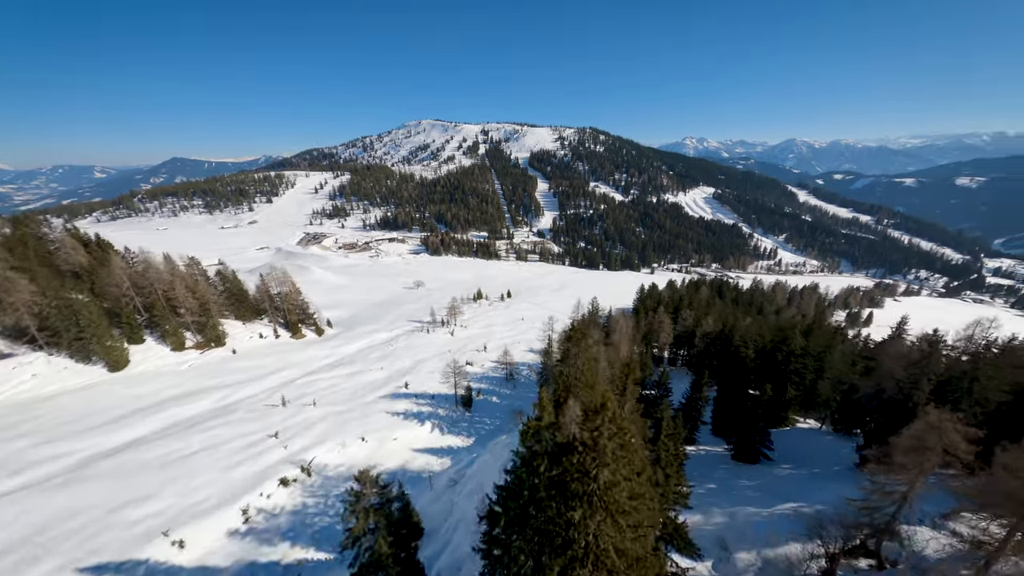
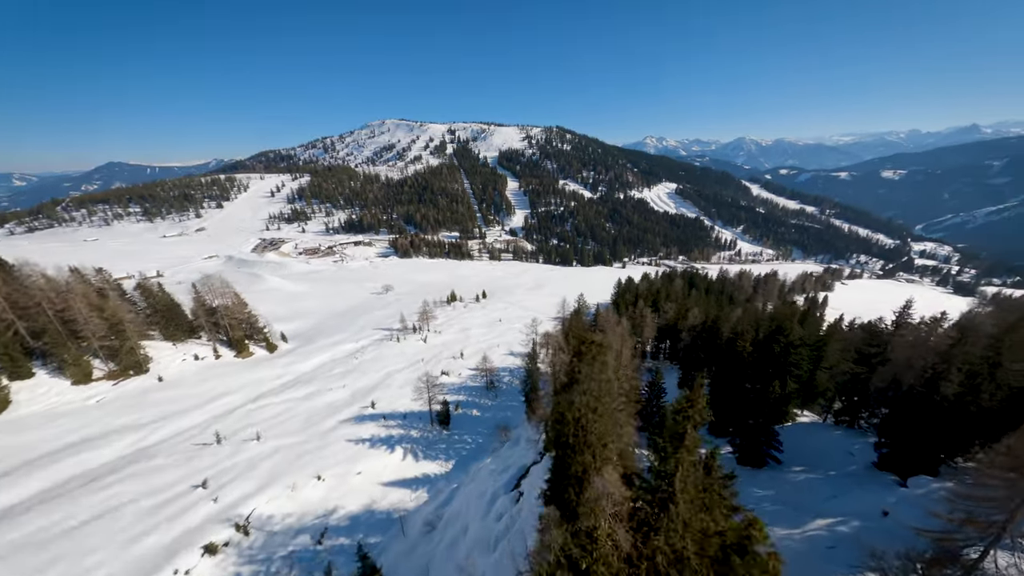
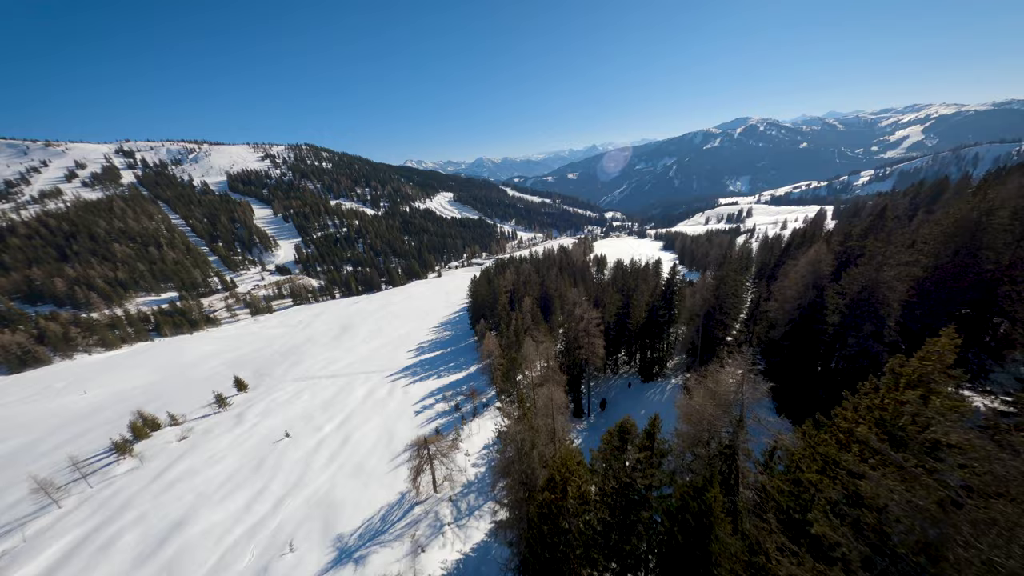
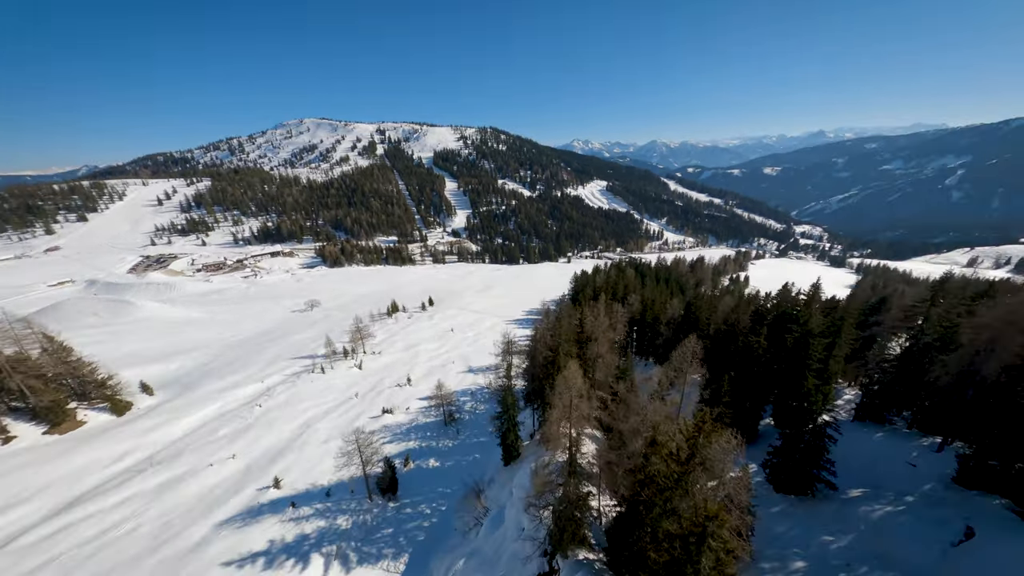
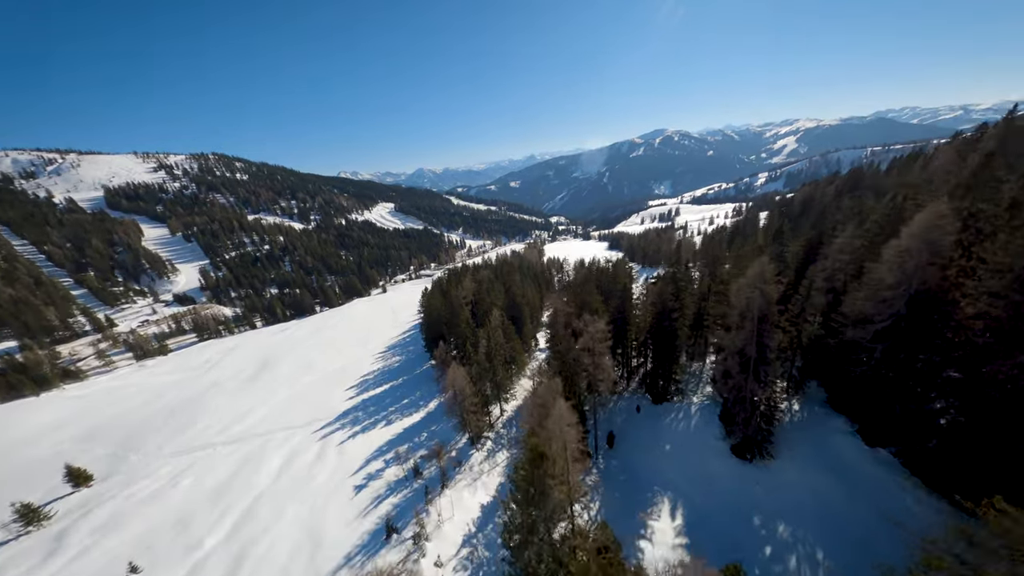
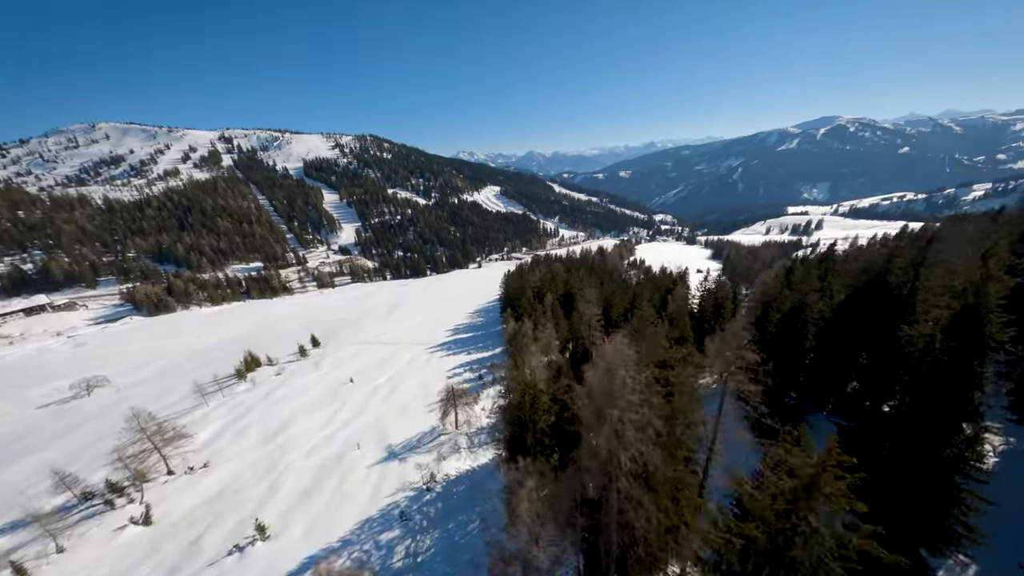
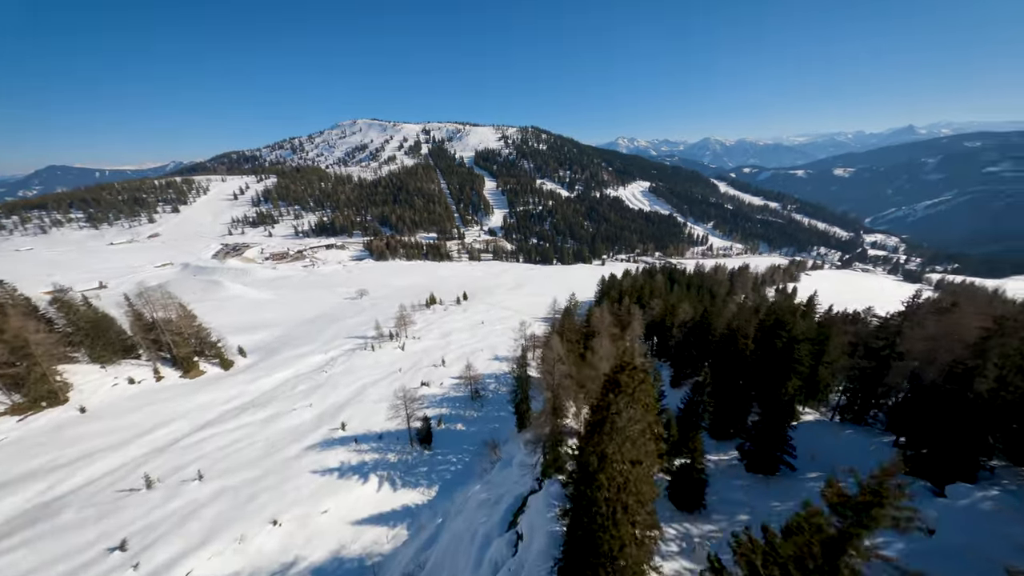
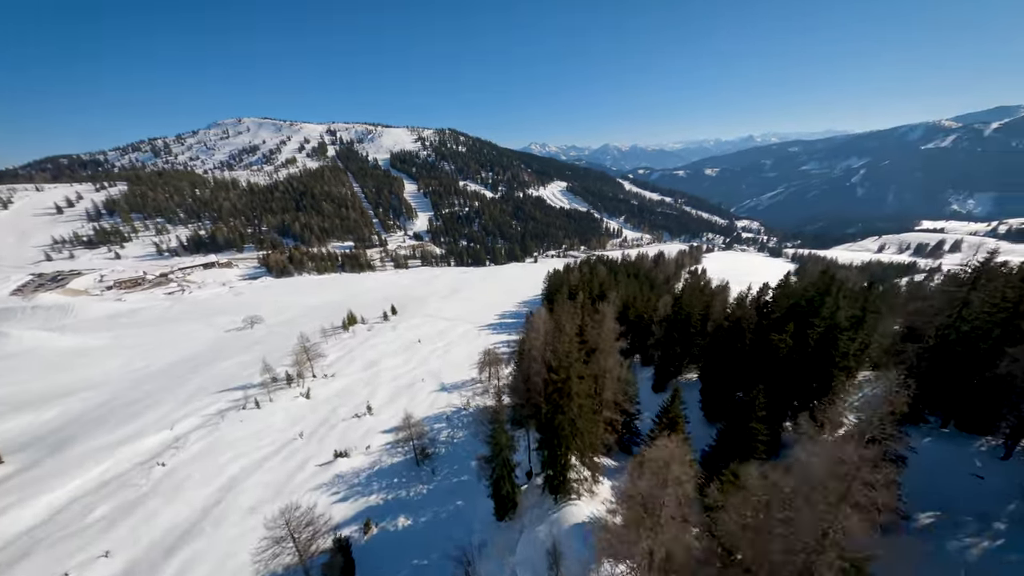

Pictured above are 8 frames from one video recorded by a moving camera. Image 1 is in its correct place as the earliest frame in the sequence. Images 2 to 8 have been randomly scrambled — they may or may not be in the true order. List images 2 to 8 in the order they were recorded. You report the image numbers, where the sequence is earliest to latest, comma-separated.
2, 7, 4, 8, 6, 3, 5
